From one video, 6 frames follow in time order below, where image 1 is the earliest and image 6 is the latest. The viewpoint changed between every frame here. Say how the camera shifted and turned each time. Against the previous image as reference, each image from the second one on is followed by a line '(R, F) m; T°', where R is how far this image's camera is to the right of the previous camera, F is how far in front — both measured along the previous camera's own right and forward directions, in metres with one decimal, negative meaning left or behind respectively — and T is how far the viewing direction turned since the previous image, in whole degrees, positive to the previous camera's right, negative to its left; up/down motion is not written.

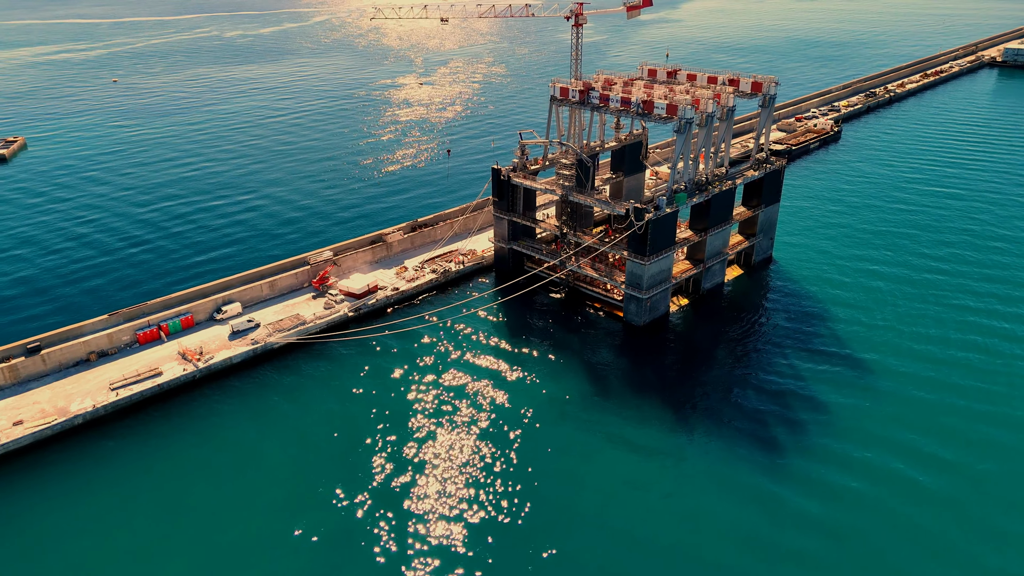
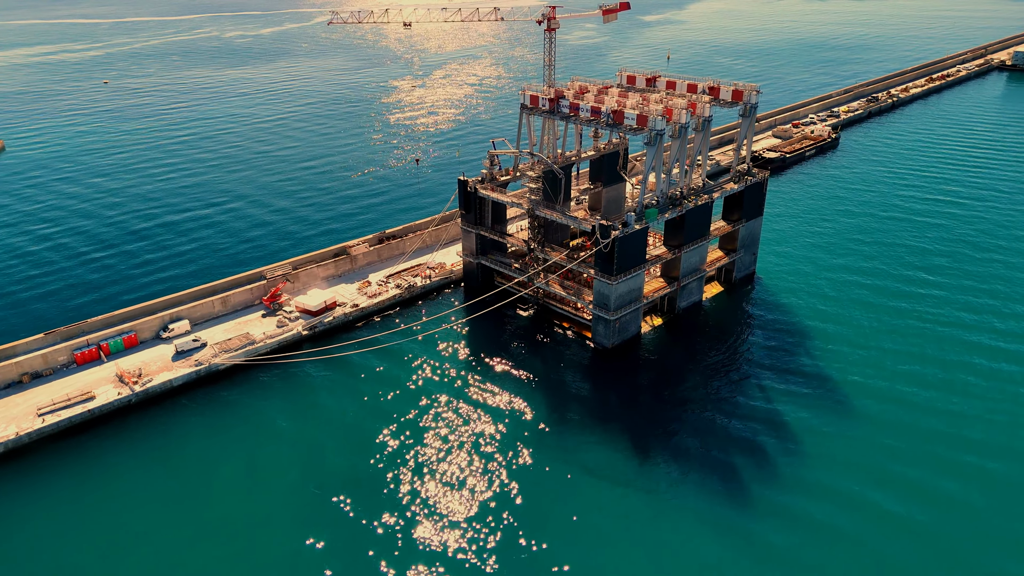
(+4.6, +3.5) m; -1°
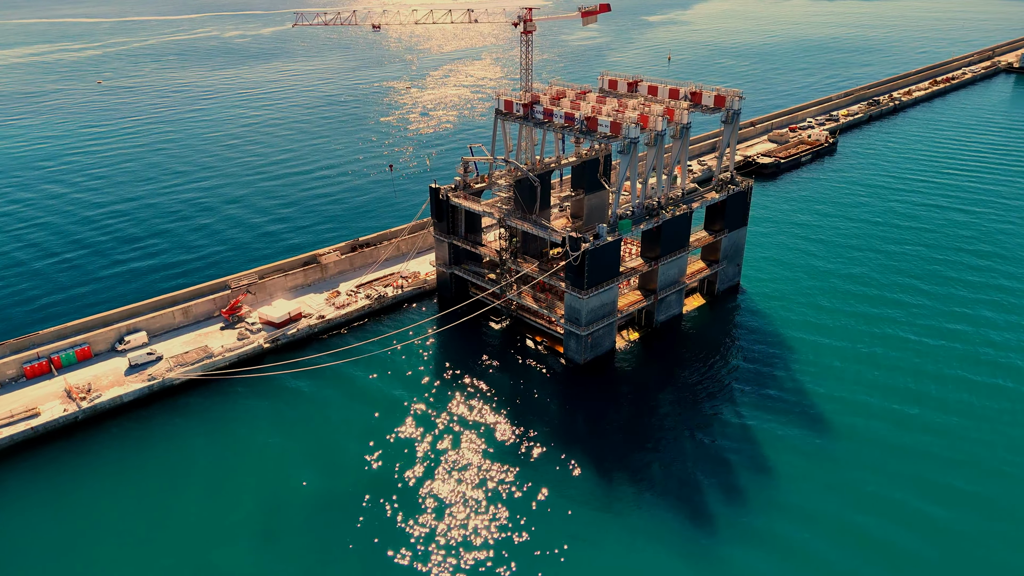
(+3.6, +2.5) m; -1°
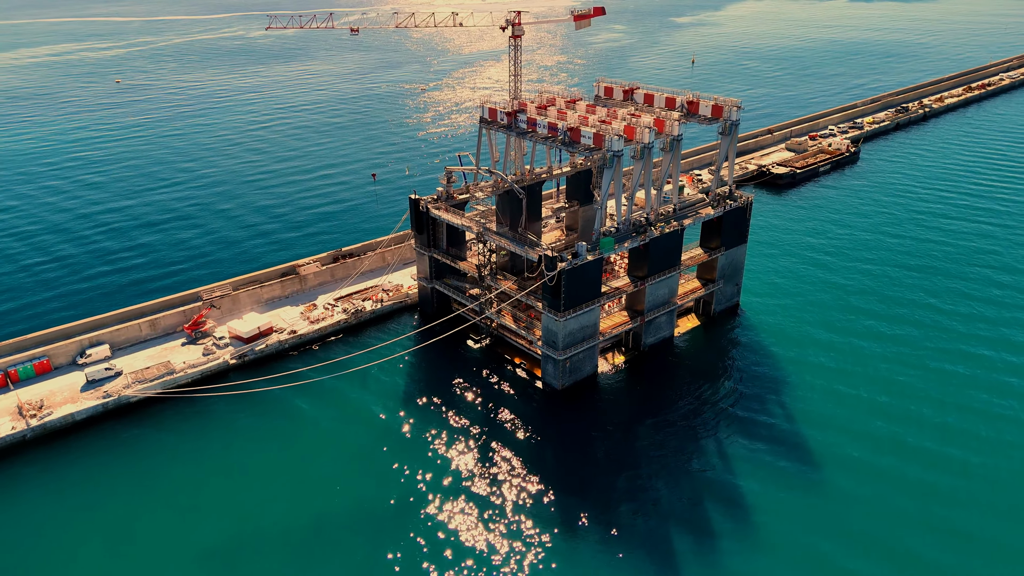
(+4.7, +3.6) m; -2°
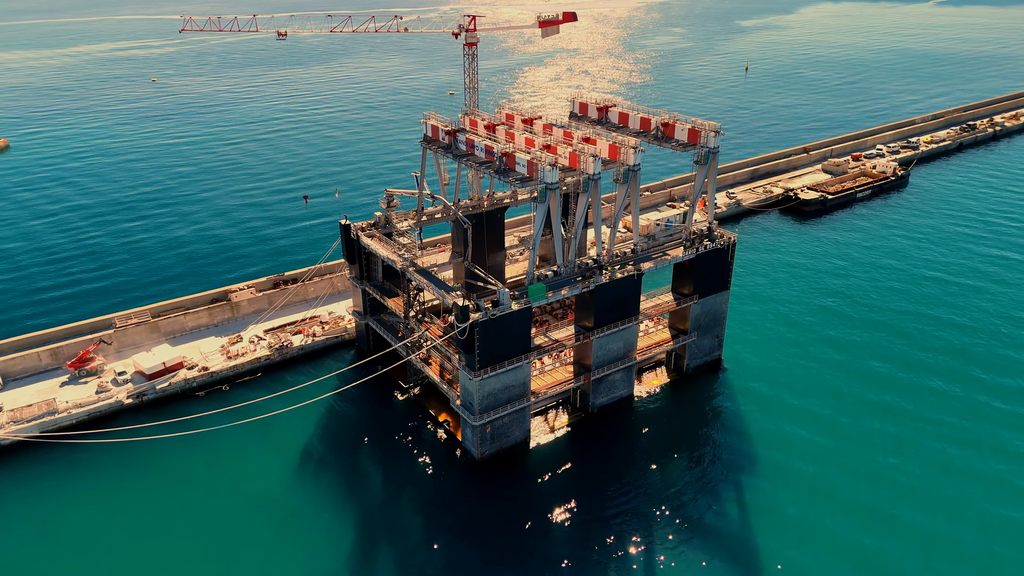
(+10.9, +9.1) m; -5°
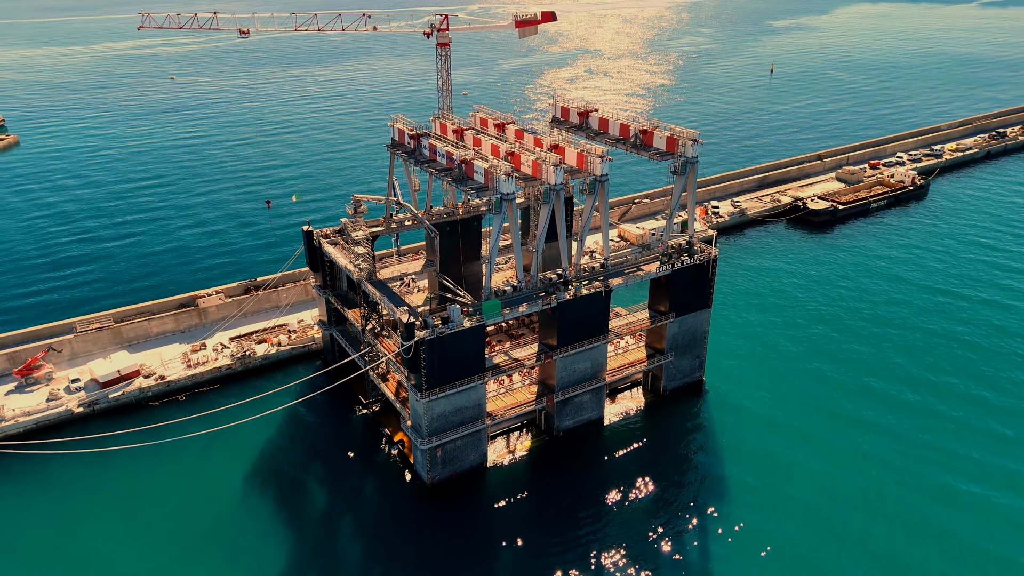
(+5.2, +3.1) m; -2°
